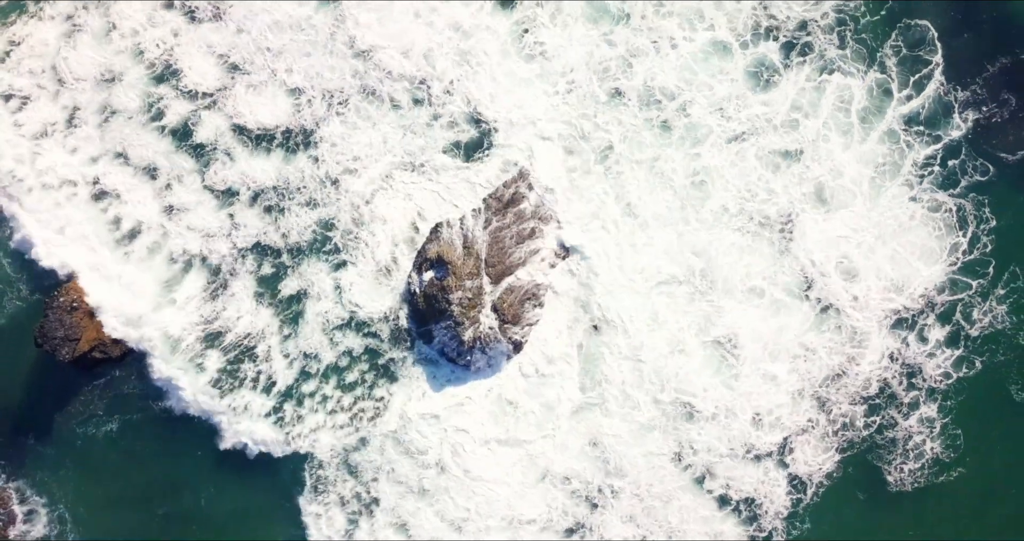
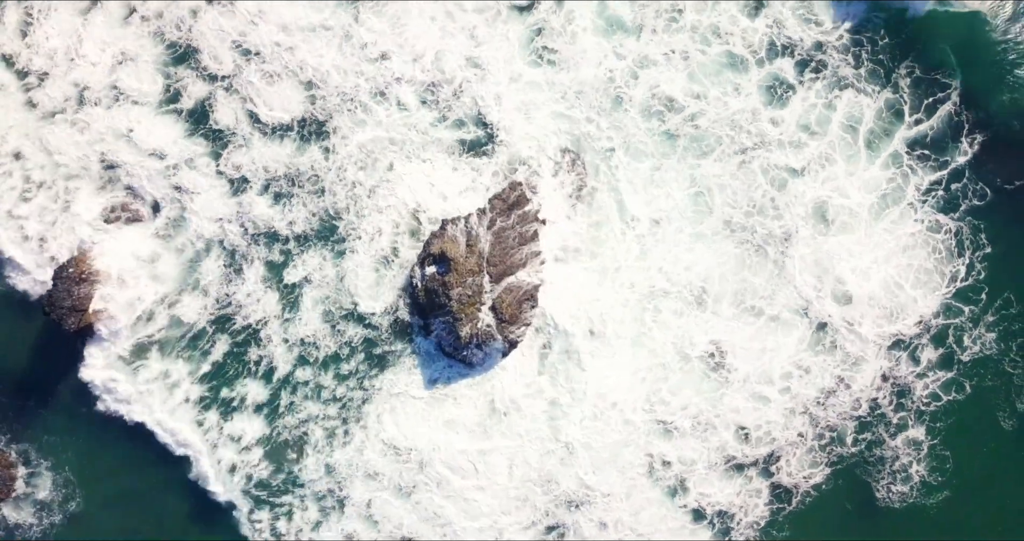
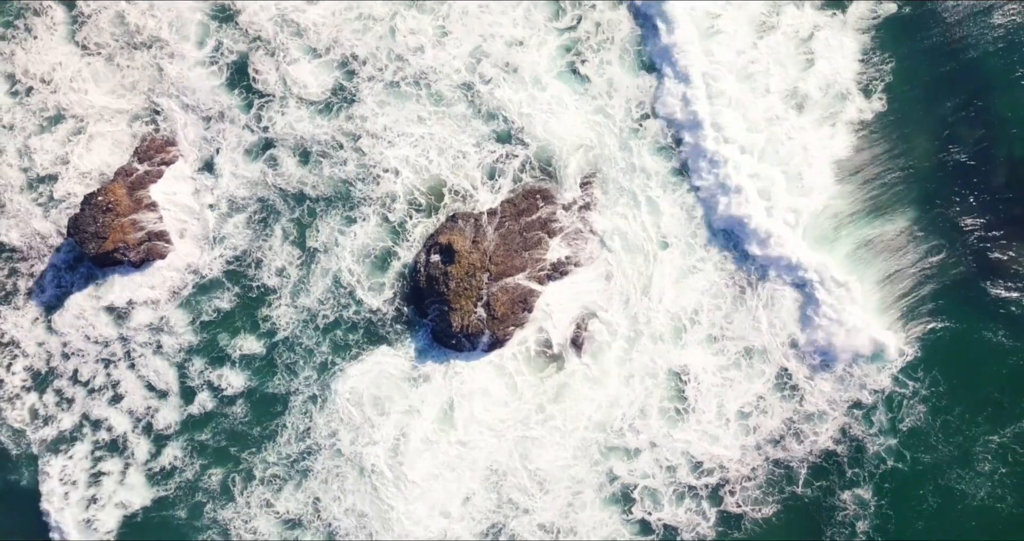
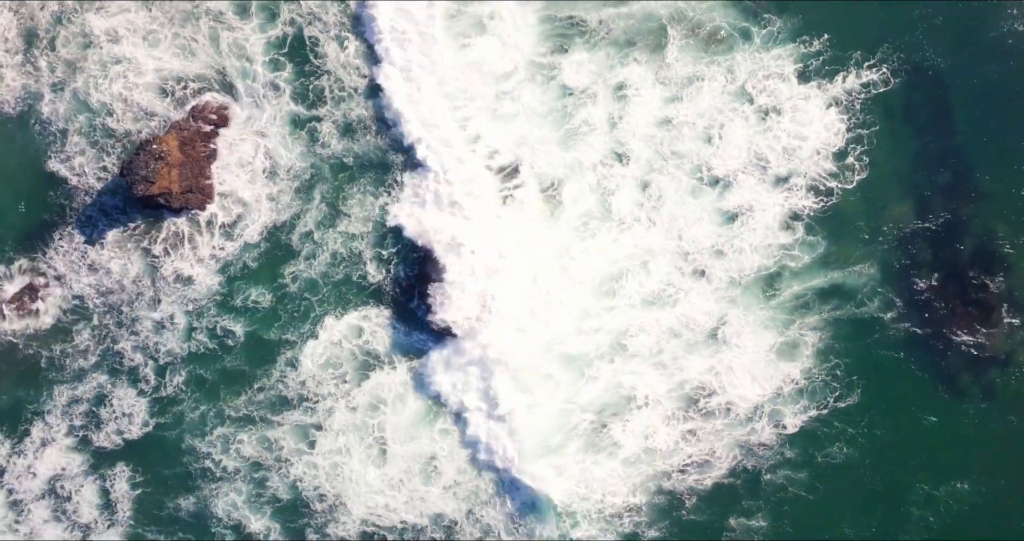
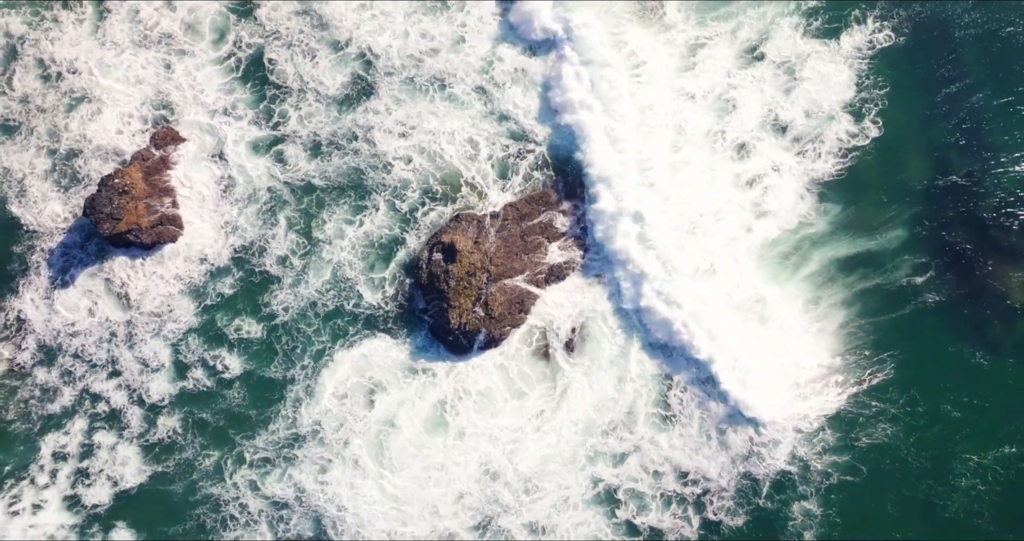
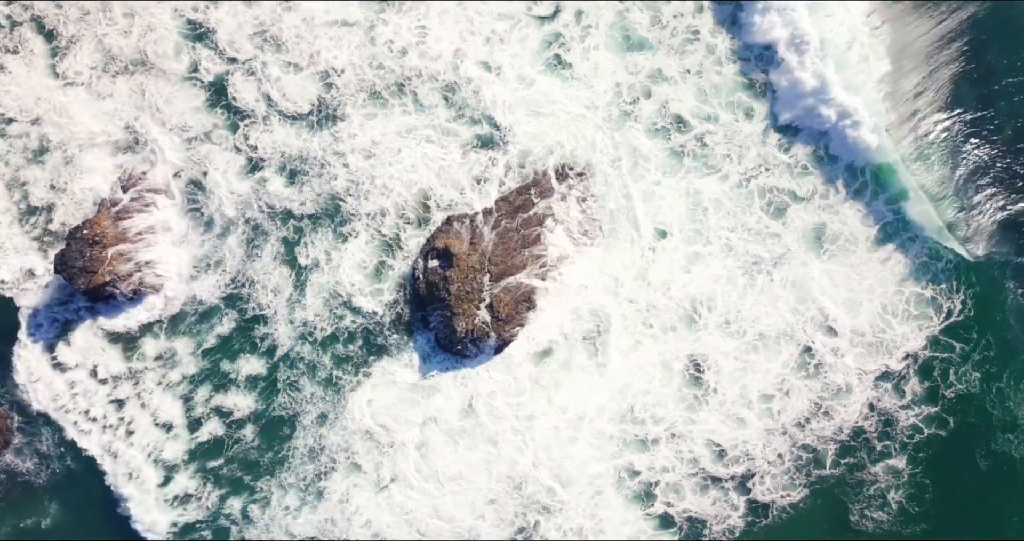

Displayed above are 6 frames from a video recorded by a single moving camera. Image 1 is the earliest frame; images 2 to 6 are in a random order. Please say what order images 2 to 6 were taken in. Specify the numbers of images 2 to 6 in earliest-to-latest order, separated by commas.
2, 6, 3, 5, 4
